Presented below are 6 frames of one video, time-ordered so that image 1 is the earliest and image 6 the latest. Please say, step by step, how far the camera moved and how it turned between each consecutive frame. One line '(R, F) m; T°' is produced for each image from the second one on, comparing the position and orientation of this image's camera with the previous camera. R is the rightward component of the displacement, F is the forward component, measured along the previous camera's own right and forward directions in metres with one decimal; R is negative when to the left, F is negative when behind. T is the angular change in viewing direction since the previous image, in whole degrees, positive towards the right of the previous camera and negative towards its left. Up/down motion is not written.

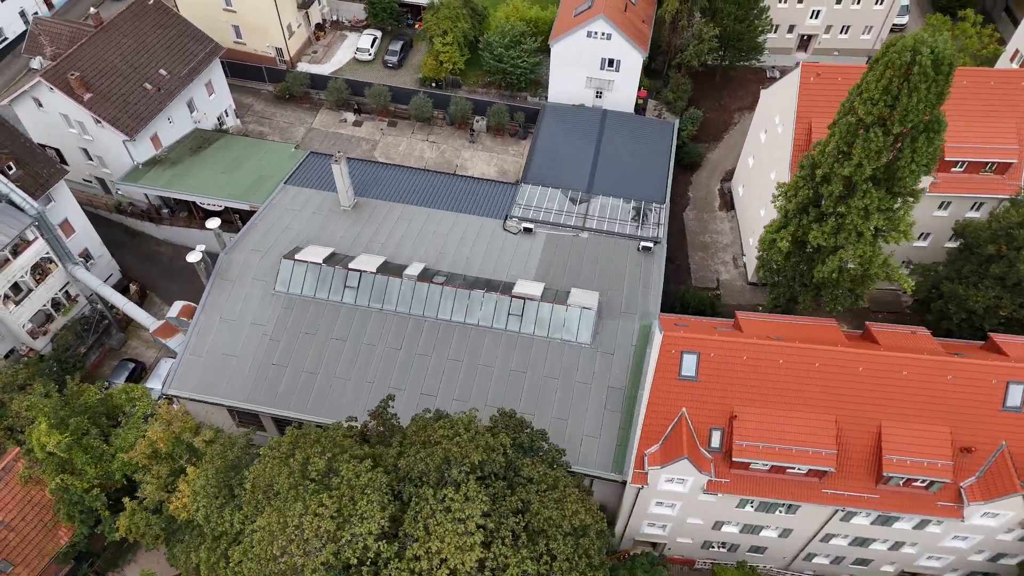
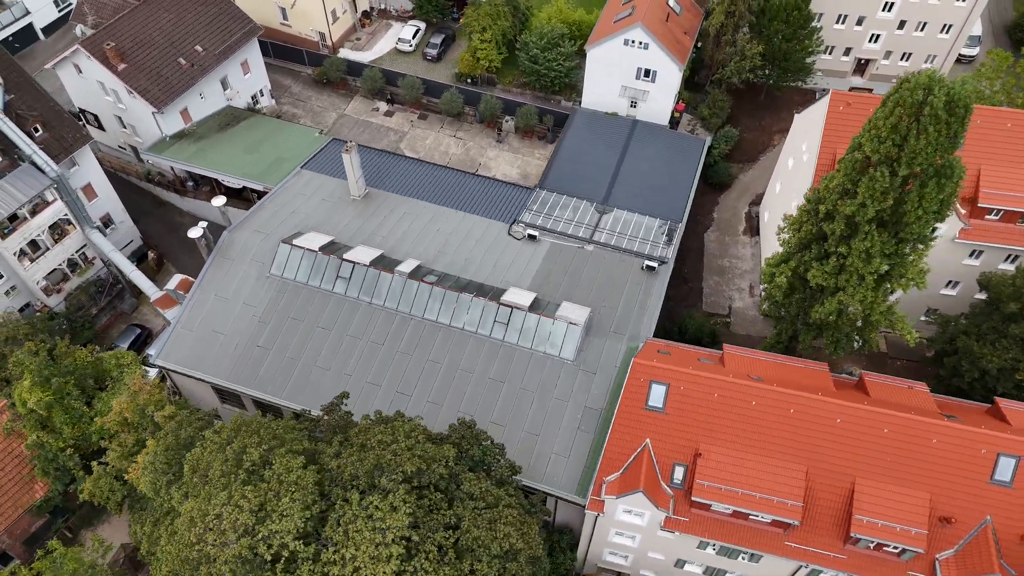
(+3.0, +0.7) m; -5°
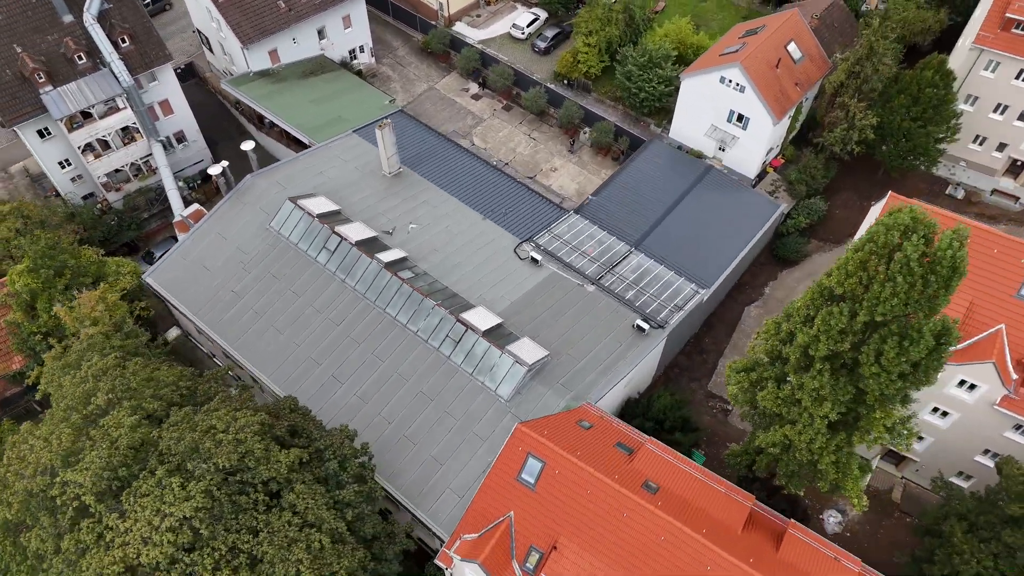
(+7.5, +2.5) m; -12°
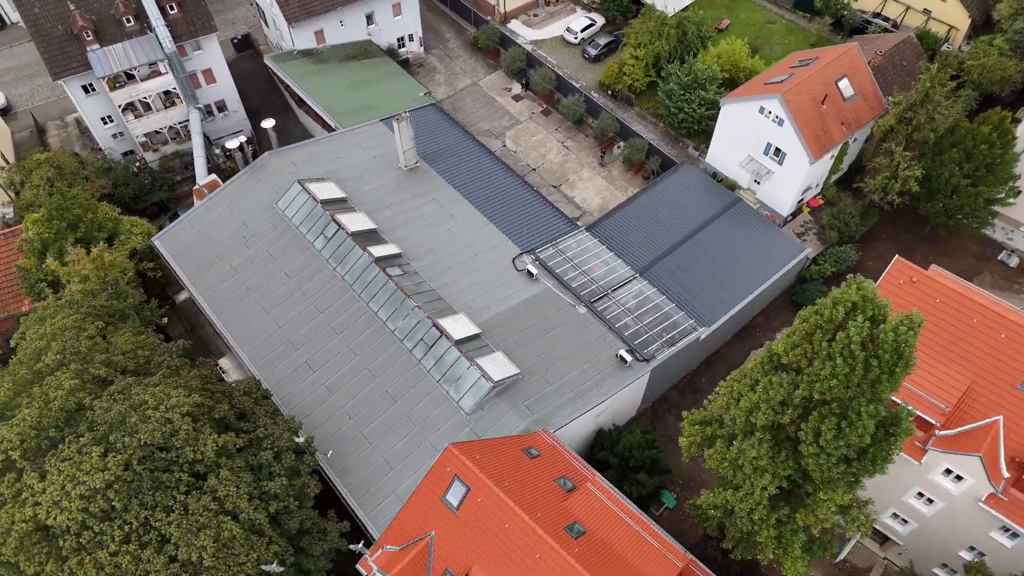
(+3.6, +0.8) m; -6°
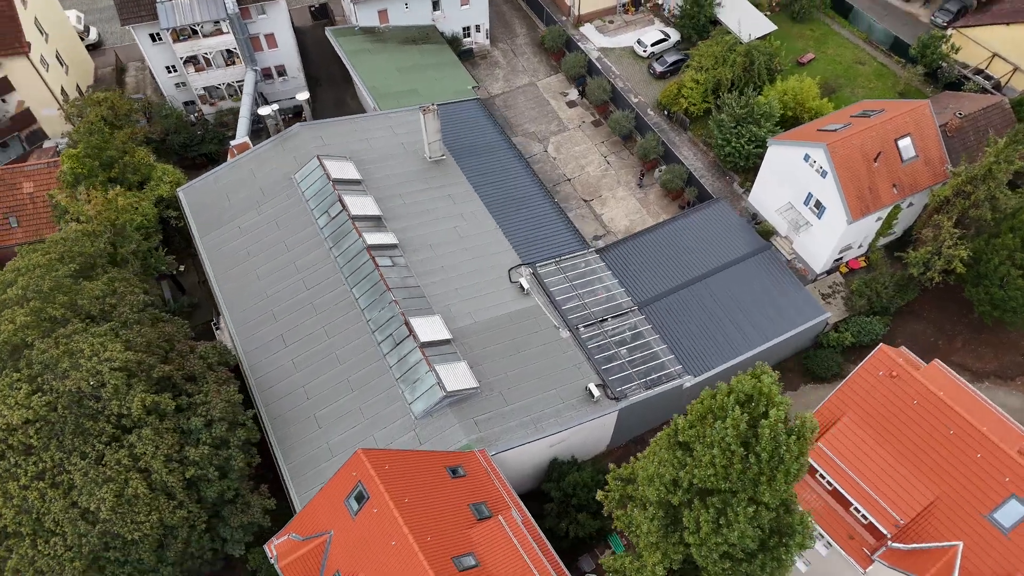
(+4.4, +1.0) m; -7°
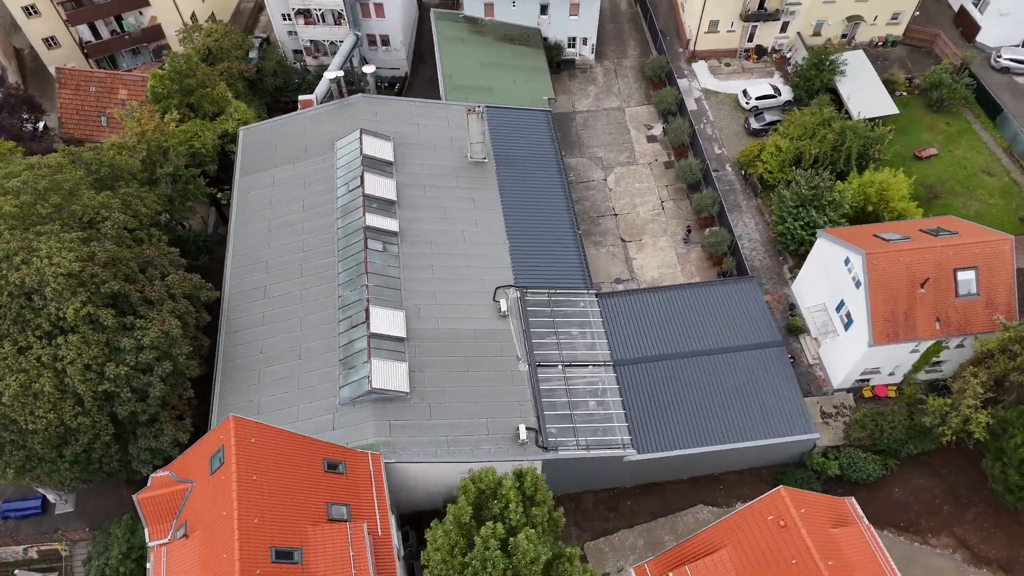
(+6.8, +1.4) m; -11°
